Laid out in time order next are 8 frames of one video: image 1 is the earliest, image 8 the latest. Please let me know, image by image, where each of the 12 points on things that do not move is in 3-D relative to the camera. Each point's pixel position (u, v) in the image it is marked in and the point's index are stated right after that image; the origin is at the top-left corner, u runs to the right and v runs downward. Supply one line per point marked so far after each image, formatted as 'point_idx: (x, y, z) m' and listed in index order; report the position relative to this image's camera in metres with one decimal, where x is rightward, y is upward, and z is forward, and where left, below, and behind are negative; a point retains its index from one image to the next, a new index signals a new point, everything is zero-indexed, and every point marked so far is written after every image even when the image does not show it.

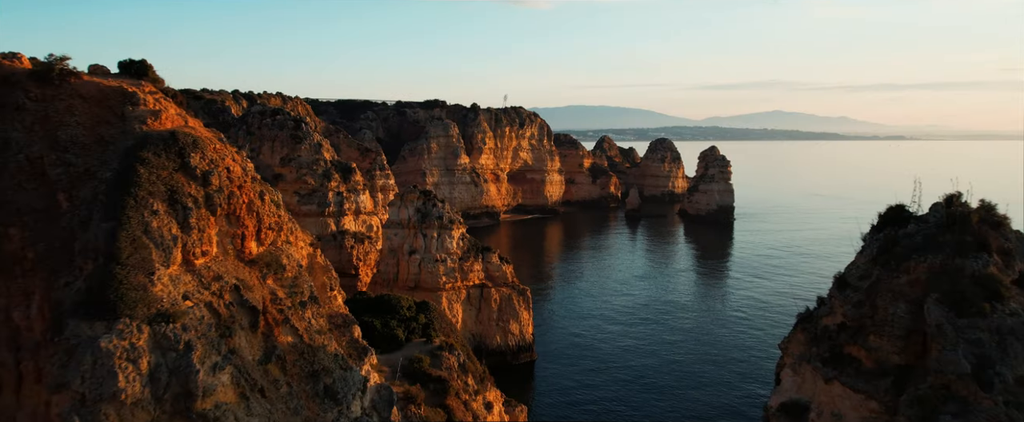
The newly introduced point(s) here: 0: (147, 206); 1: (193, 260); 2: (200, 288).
0: (-2.8, +0.1, +4.8) m
1: (-2.6, -0.4, +5.0) m
2: (-2.5, -0.6, +4.9) m
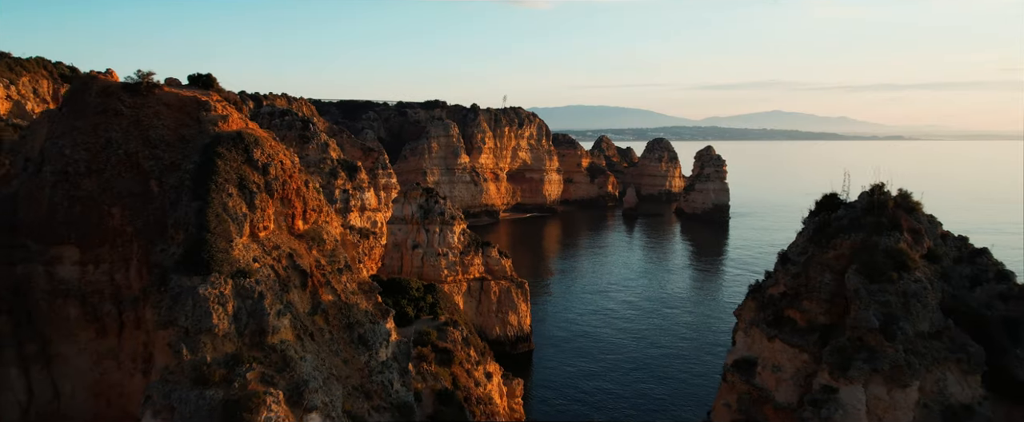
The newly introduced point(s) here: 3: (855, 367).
0: (-2.9, +0.3, +6.2) m
1: (-2.6, -0.2, +6.3) m
2: (-2.5, -0.4, +6.2) m
3: (+4.0, -1.8, +6.9) m
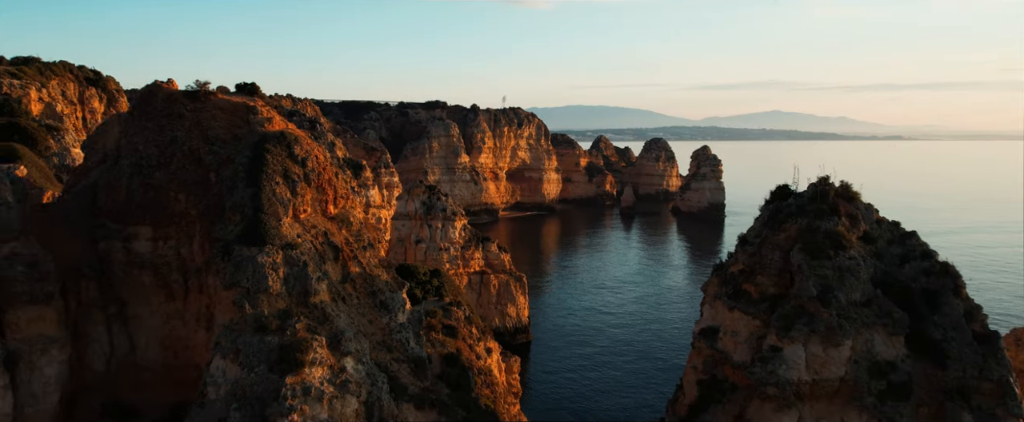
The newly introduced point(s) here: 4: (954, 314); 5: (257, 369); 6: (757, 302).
0: (-2.9, +0.4, +7.5) m
1: (-2.7, 0.0, +7.6) m
2: (-2.6, -0.3, +7.5) m
3: (+3.9, -1.6, +8.2) m
4: (+6.3, -1.5, +8.5) m
5: (-2.7, -1.6, +6.3) m
6: (+3.6, -1.3, +9.0) m
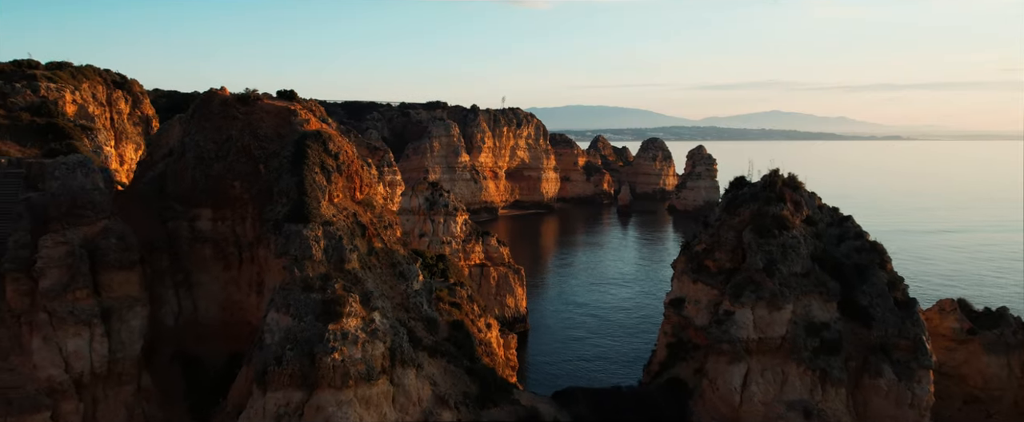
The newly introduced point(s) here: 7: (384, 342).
0: (-3.0, +0.7, +9.1) m
1: (-2.7, +0.2, +9.2) m
2: (-2.6, 0.0, +9.1) m
3: (+3.8, -1.4, +9.8) m
4: (+6.2, -1.2, +10.1) m
5: (-2.7, -1.4, +7.9) m
6: (+3.6, -1.1, +10.6) m
7: (-1.7, -1.8, +8.2) m
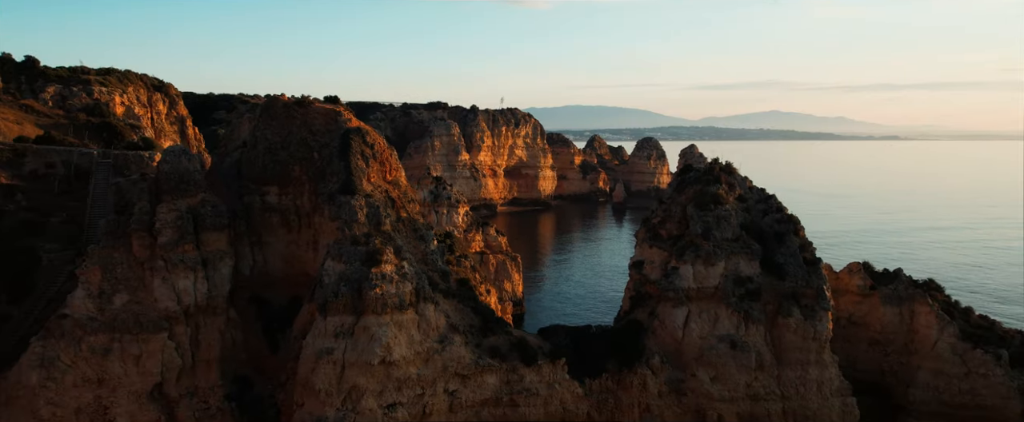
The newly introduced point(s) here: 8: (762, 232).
0: (-3.1, +1.1, +12.0) m
1: (-2.9, +0.7, +12.1) m
2: (-2.7, +0.4, +12.0) m
3: (+3.7, -0.9, +12.7) m
4: (+6.1, -0.8, +13.0) m
5: (-2.8, -1.0, +10.8) m
6: (+3.5, -0.6, +13.5) m
7: (-1.8, -1.3, +11.0) m
8: (+5.6, -0.5, +13.3) m
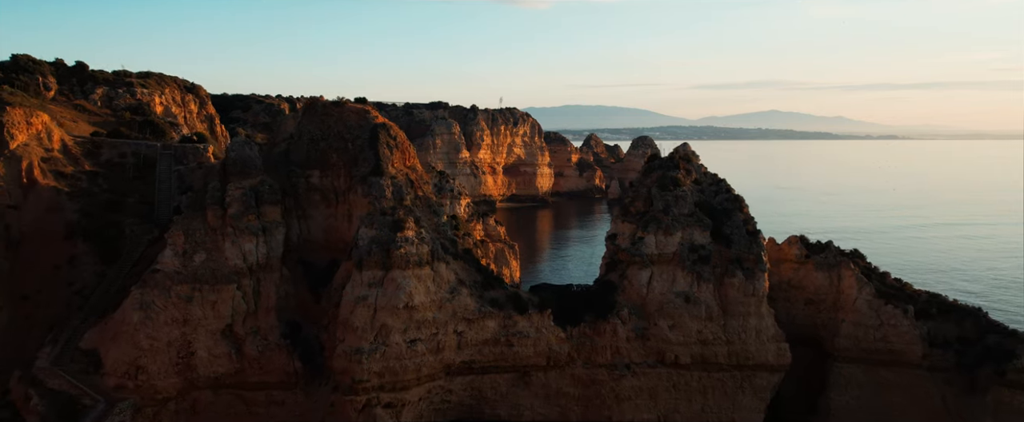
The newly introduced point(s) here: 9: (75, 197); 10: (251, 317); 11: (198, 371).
0: (-3.2, +1.6, +14.9) m
1: (-3.0, +1.2, +15.0) m
2: (-2.8, +0.9, +14.9) m
3: (+3.6, -0.4, +15.6) m
4: (+6.0, -0.3, +15.9) m
5: (-2.9, -0.4, +13.6) m
6: (+3.4, -0.1, +16.4) m
7: (-1.9, -0.8, +13.9) m
8: (+5.5, 0.0, +16.2) m
9: (-11.7, +0.4, +16.0) m
10: (-5.9, -2.4, +13.7) m
11: (-6.9, -3.5, +13.3) m
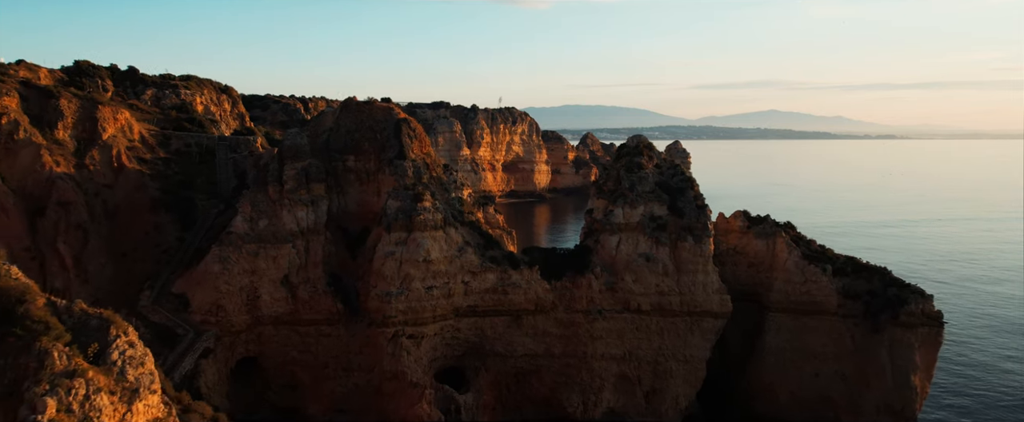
0: (-3.3, +2.3, +18.7) m
1: (-3.1, +1.9, +18.8) m
2: (-3.0, +1.7, +18.7) m
3: (+3.5, +0.3, +19.4) m
4: (+5.9, +0.5, +19.8) m
5: (-3.1, +0.3, +17.5) m
6: (+3.2, +0.6, +20.2) m
7: (-2.1, -0.1, +17.7) m
8: (+5.3, +0.8, +20.1) m
9: (-11.8, +1.1, +19.8) m
10: (-6.1, -1.7, +17.5) m
11: (-7.1, -2.8, +17.1) m
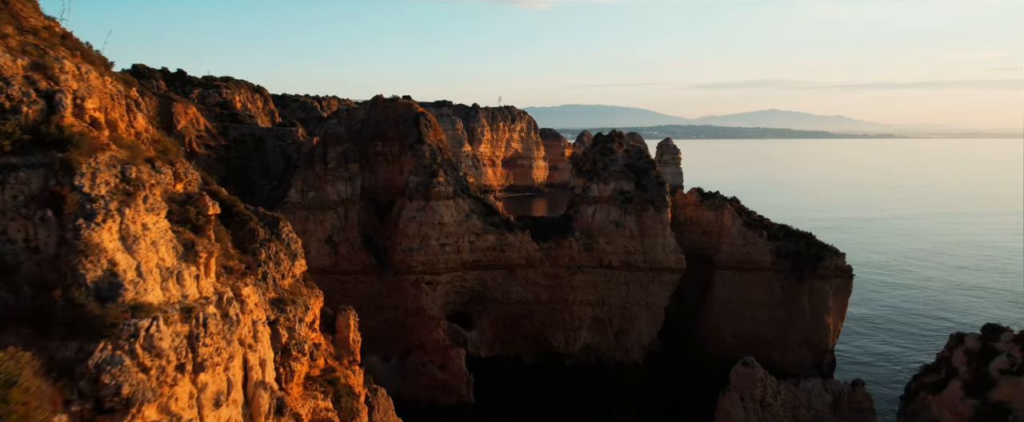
0: (-3.5, +3.3, +23.4) m
1: (-3.3, +2.9, +23.5) m
2: (-3.1, +2.6, +23.4) m
3: (+3.3, +1.3, +24.1) m
4: (+5.7, +1.4, +24.4) m
5: (-3.2, +1.2, +22.1) m
6: (+3.1, +1.6, +24.8) m
7: (-2.2, +0.9, +22.4) m
8: (+5.2, +1.7, +24.7) m
9: (-12.0, +2.0, +24.5) m
10: (-6.2, -0.7, +22.2) m
11: (-7.2, -1.9, +21.7) m
